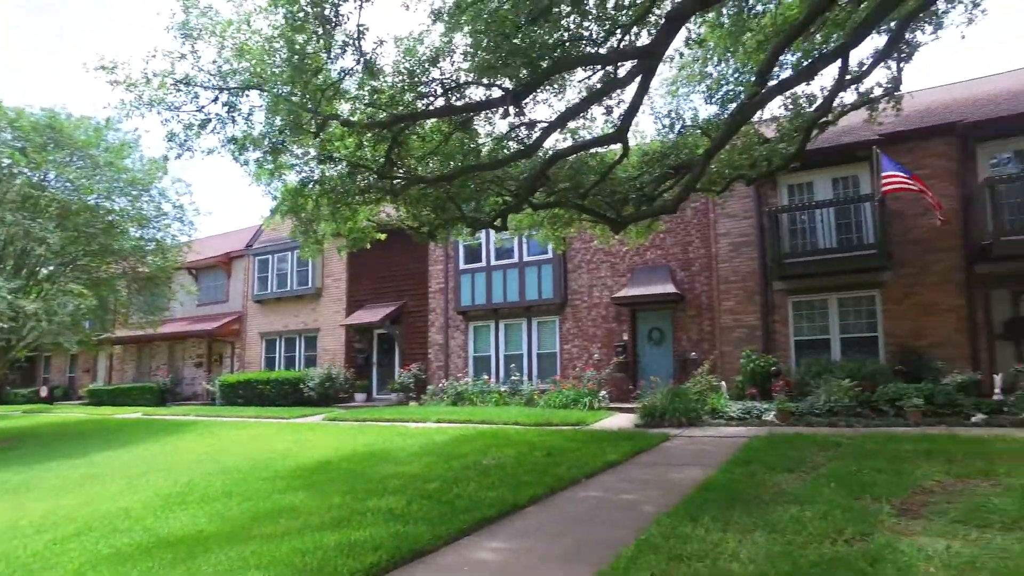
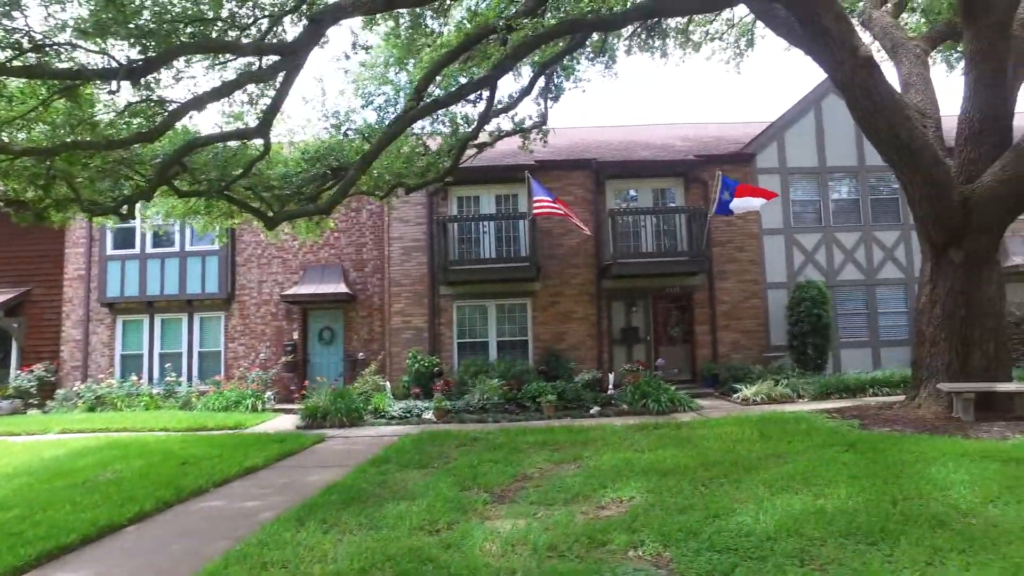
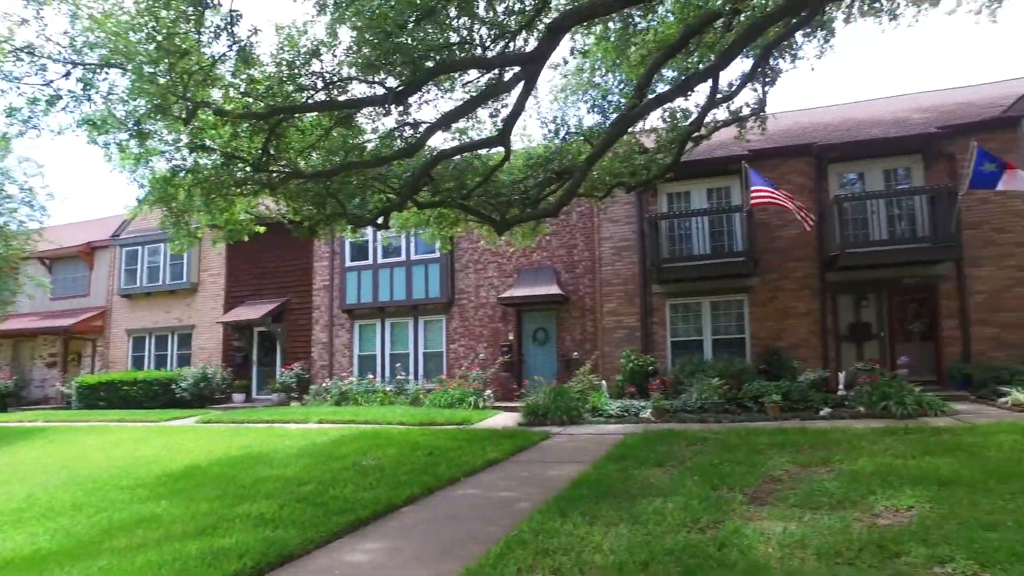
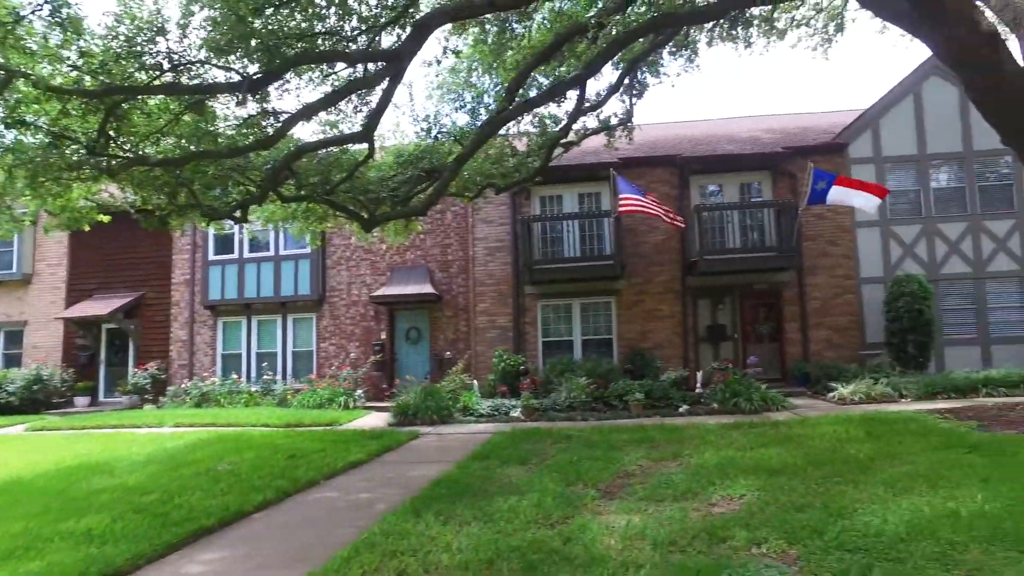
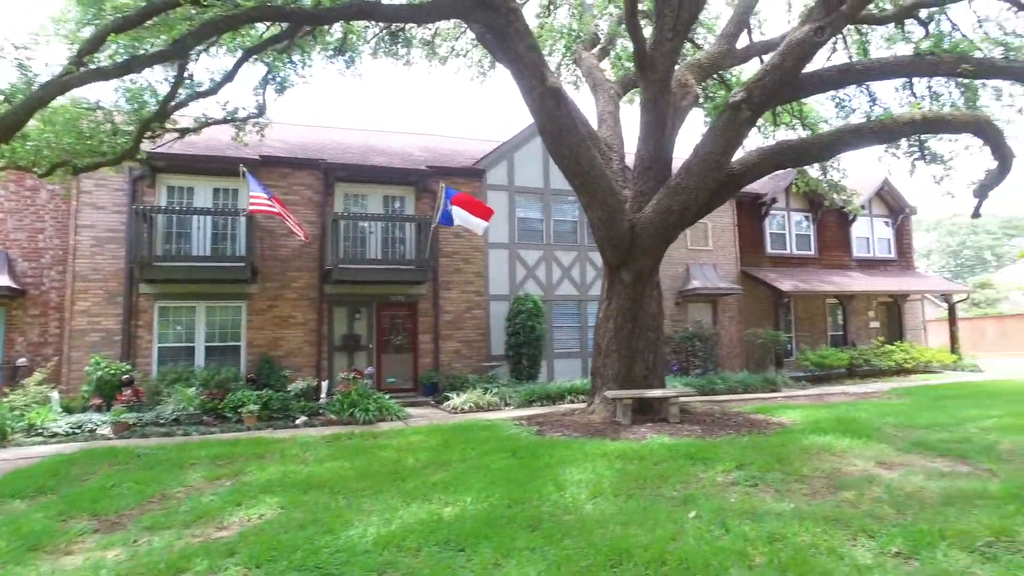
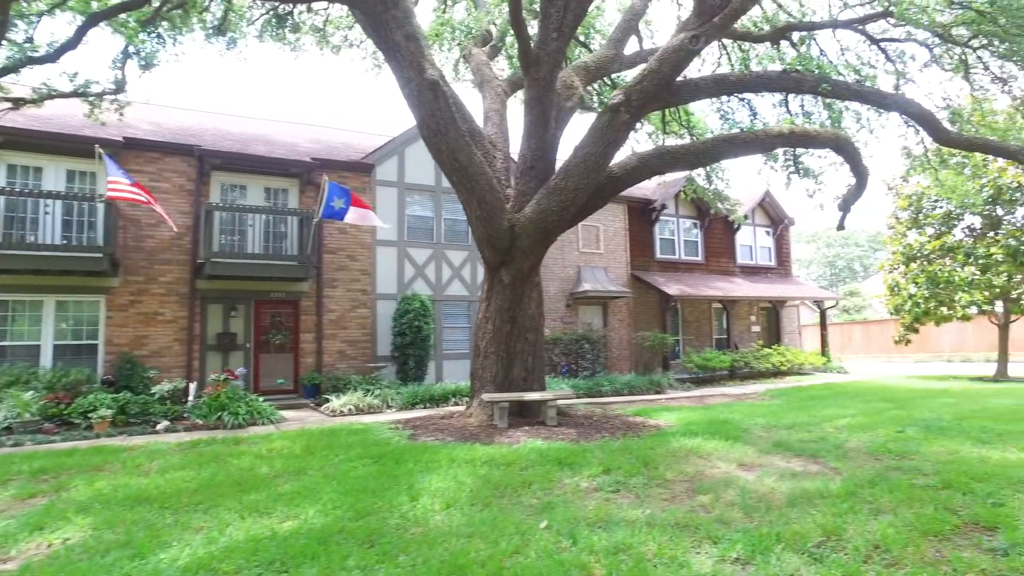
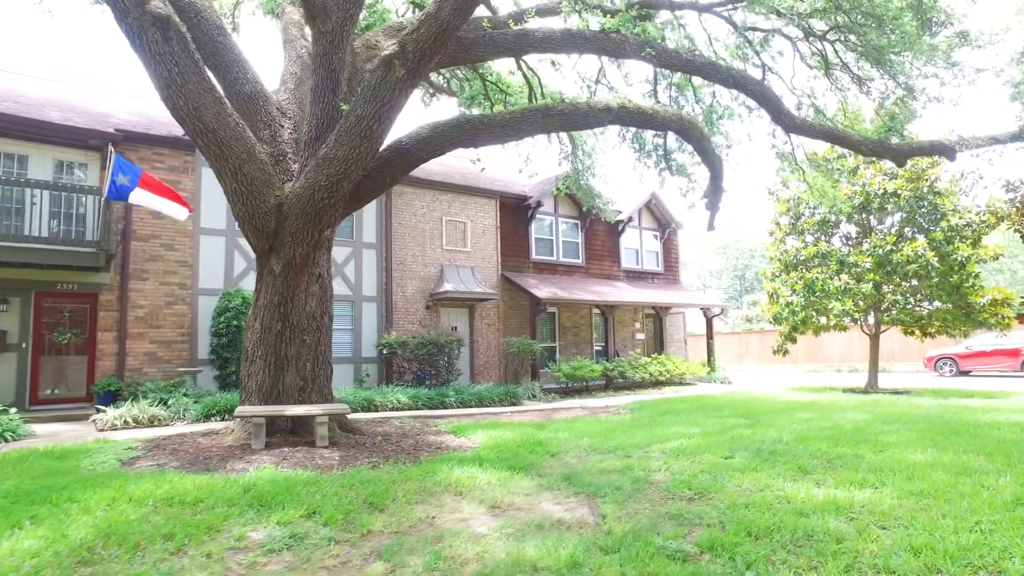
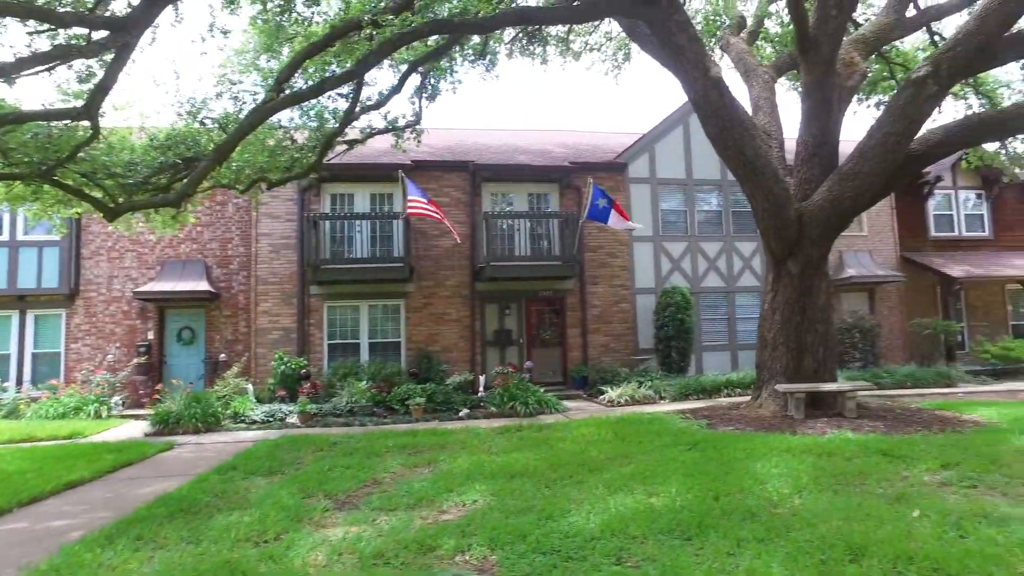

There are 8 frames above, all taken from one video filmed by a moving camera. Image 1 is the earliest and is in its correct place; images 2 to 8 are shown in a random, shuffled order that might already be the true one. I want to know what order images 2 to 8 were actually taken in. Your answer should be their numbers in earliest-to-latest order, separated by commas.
3, 4, 2, 8, 5, 6, 7
